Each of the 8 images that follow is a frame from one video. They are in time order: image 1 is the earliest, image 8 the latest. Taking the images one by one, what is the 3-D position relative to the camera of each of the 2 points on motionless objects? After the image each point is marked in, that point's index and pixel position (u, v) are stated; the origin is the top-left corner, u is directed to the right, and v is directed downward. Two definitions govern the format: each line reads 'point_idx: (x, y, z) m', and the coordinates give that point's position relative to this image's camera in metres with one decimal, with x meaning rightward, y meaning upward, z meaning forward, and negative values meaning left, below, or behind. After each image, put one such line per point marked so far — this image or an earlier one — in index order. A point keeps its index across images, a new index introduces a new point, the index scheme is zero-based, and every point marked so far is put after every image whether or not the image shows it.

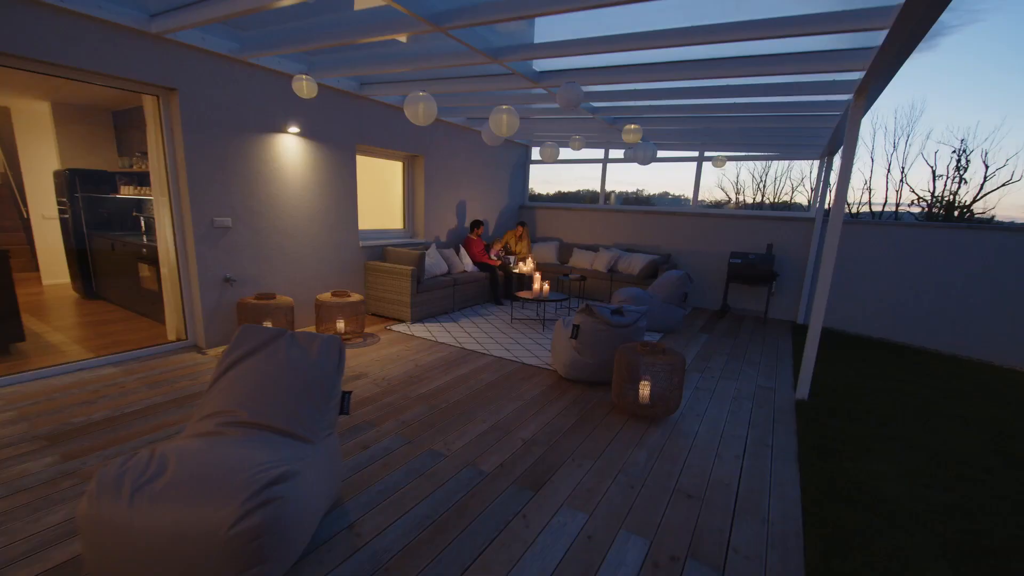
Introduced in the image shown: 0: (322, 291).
0: (-2.1, 0.0, +4.9) m
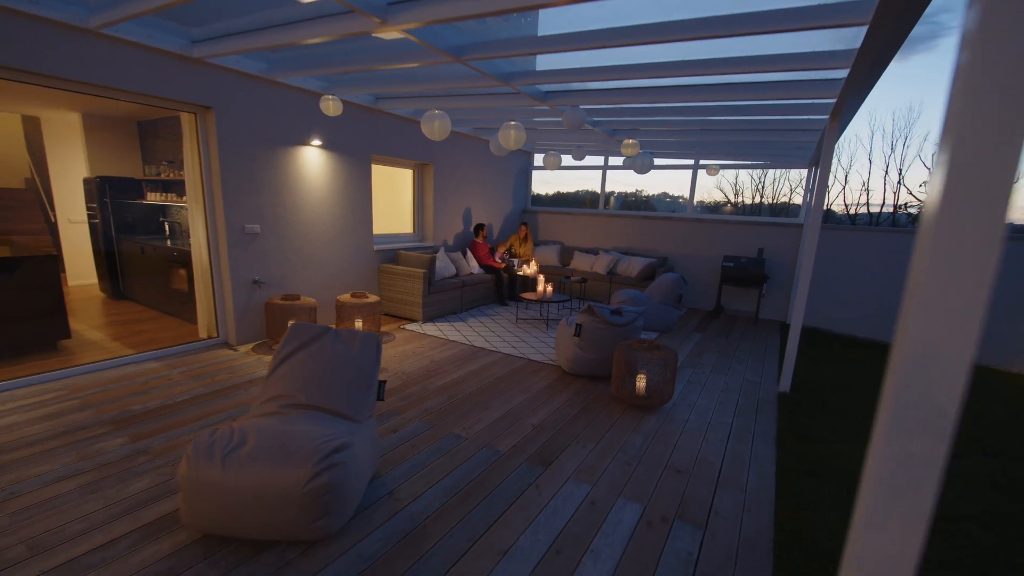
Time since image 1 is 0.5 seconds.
0: (-2.1, 0.0, +5.3) m
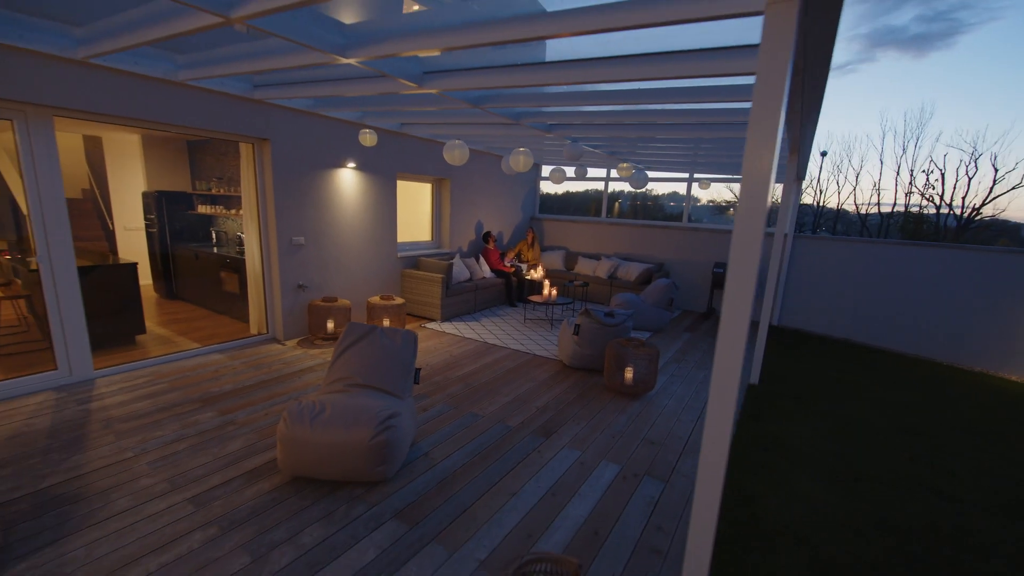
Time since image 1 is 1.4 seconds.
0: (-2.0, -0.1, +6.0) m
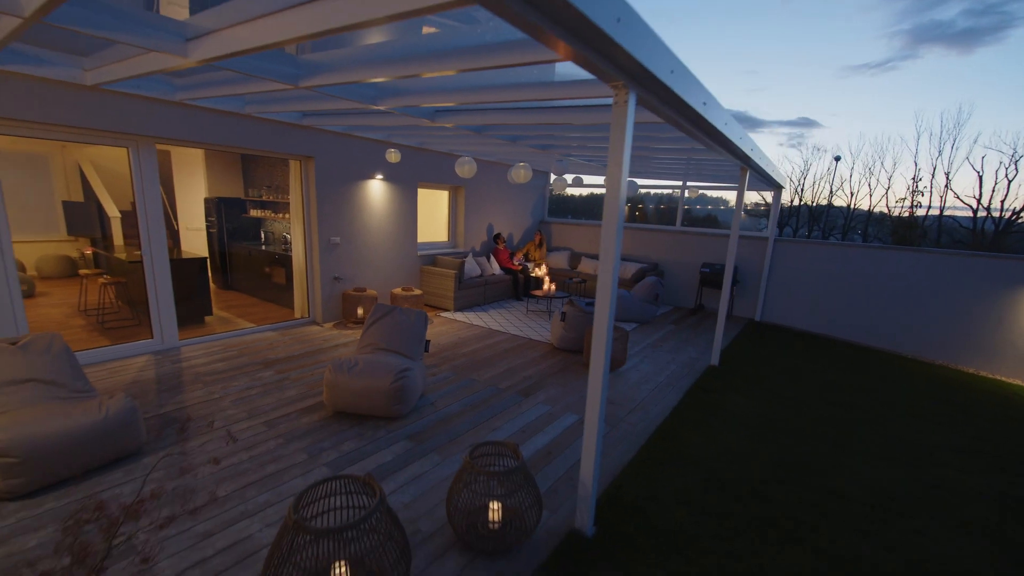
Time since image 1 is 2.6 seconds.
0: (-1.9, 0.0, +6.9) m
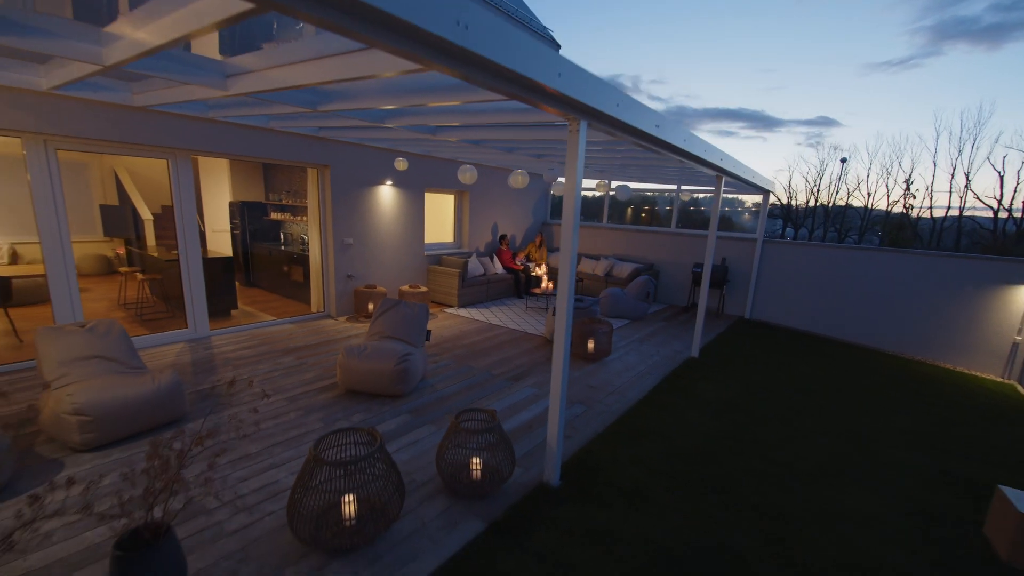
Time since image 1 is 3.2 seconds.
0: (-1.9, +0.1, +7.5) m
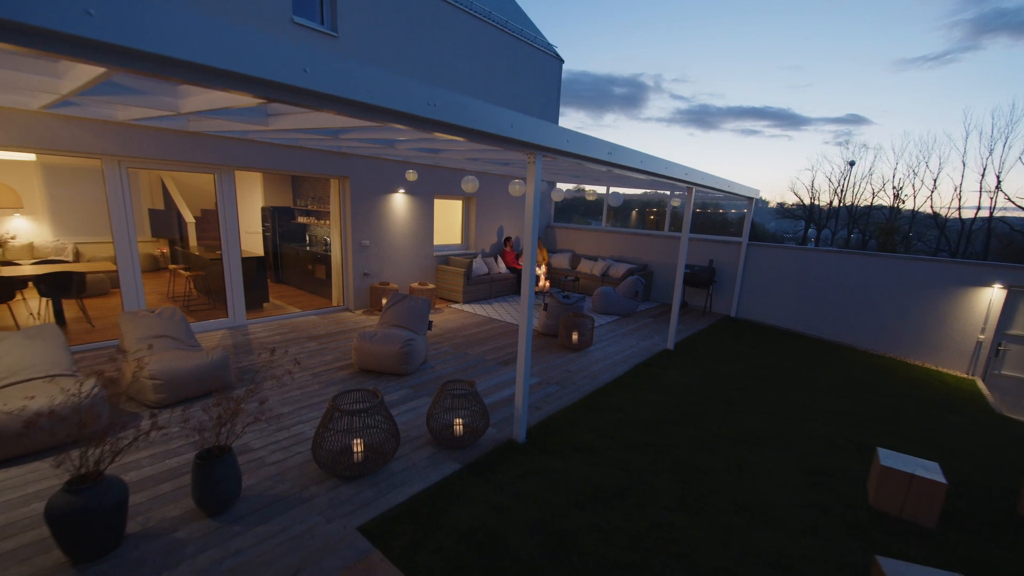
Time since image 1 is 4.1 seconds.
0: (-1.9, +0.1, +8.3) m
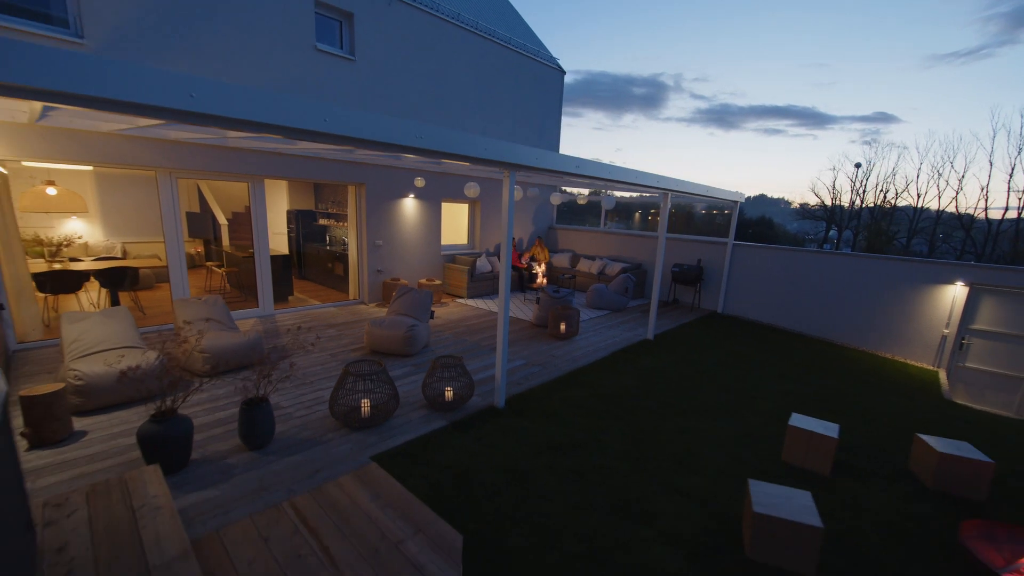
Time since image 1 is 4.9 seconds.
0: (-1.9, +0.2, +9.1) m
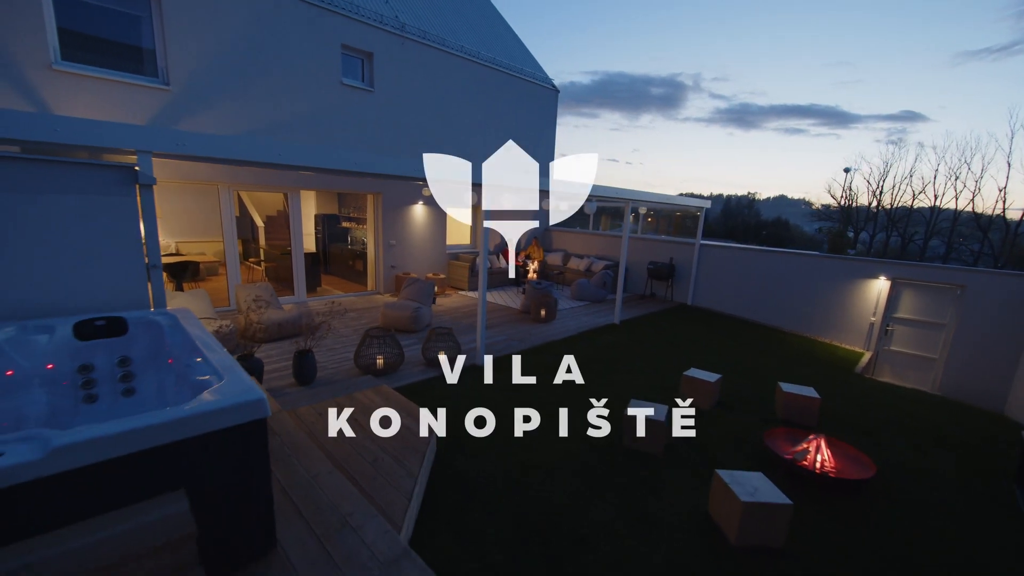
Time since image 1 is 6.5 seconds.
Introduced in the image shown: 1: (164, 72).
0: (-2.0, +0.4, +10.5) m
1: (-4.9, +3.1, +6.3) m
